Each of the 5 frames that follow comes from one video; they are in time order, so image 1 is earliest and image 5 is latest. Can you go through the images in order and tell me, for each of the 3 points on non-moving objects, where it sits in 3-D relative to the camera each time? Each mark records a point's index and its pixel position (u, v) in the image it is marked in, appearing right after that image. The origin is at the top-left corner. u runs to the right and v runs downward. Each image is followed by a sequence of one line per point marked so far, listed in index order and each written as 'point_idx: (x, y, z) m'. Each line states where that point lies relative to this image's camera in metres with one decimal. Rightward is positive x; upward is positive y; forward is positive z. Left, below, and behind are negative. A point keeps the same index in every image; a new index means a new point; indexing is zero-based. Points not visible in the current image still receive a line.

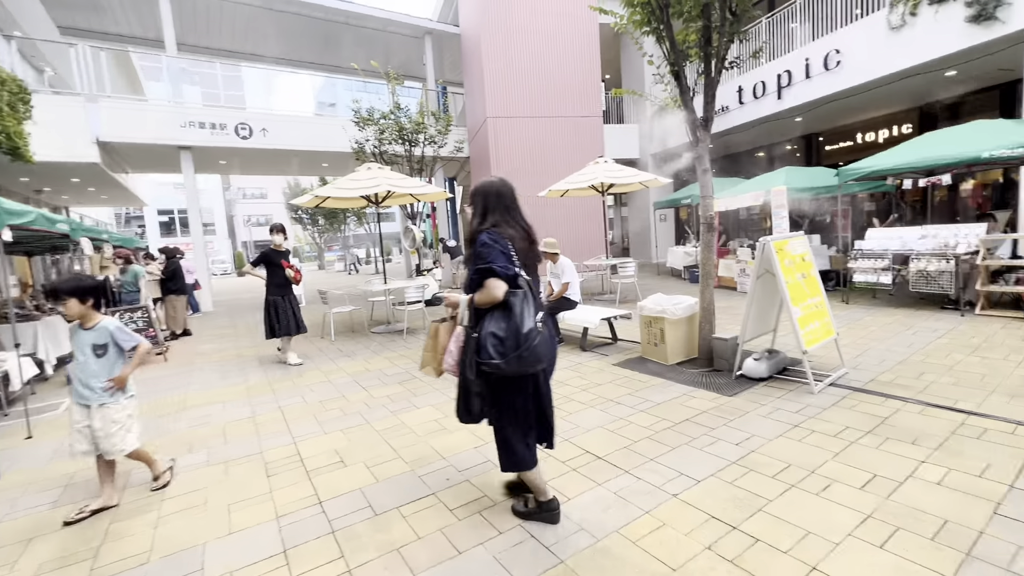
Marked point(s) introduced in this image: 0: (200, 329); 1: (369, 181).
0: (-6.9, -0.9, +9.9) m
1: (-2.5, +1.9, +7.9) m
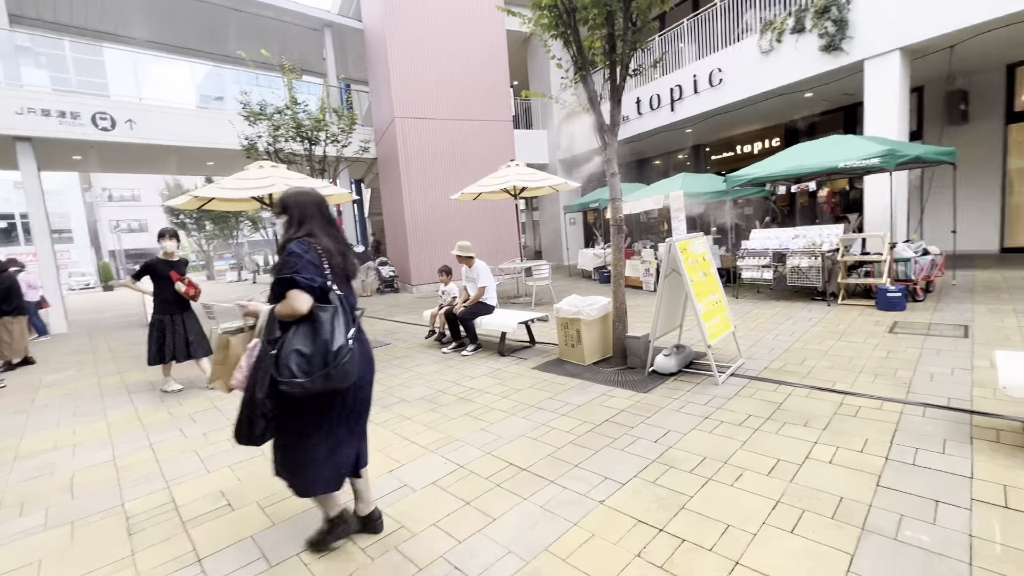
0: (-8.5, -1.2, +8.3) m
1: (-4.0, +1.7, +7.1) m
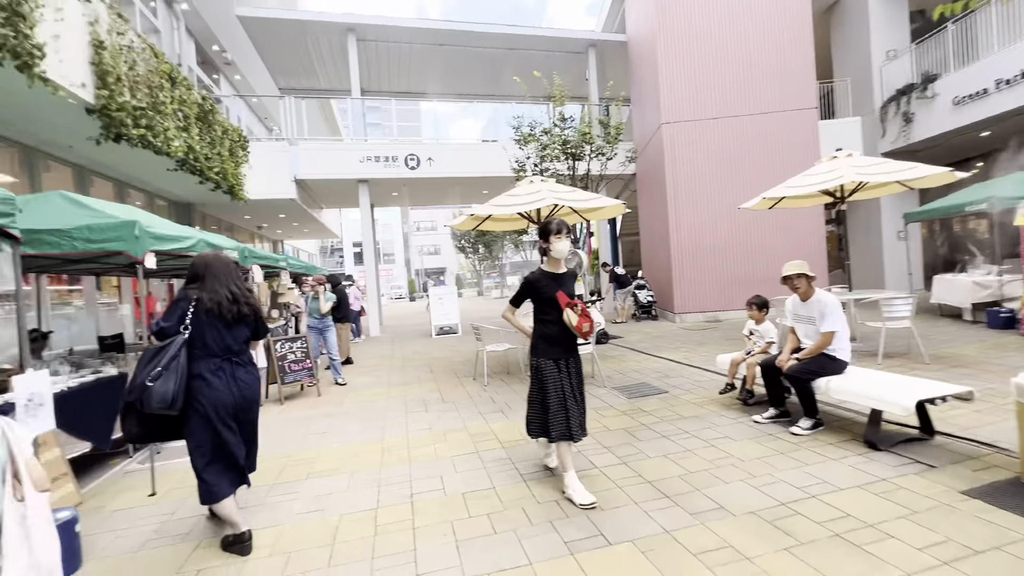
0: (-3.3, -1.5, +9.8) m
1: (+0.3, +1.4, +6.6) m
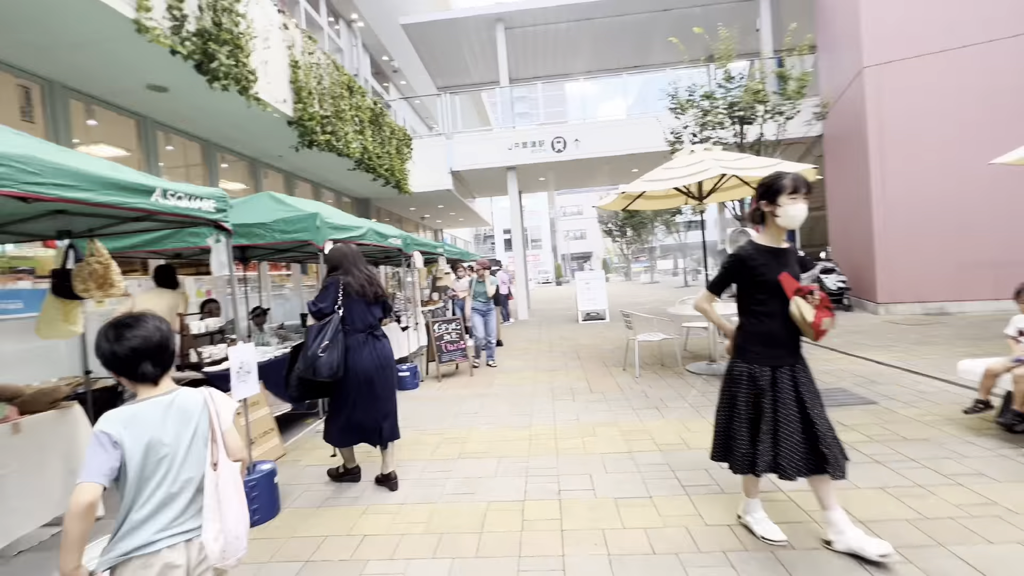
0: (0.0, -1.2, +10.1) m
1: (+2.3, +1.6, +5.8) m
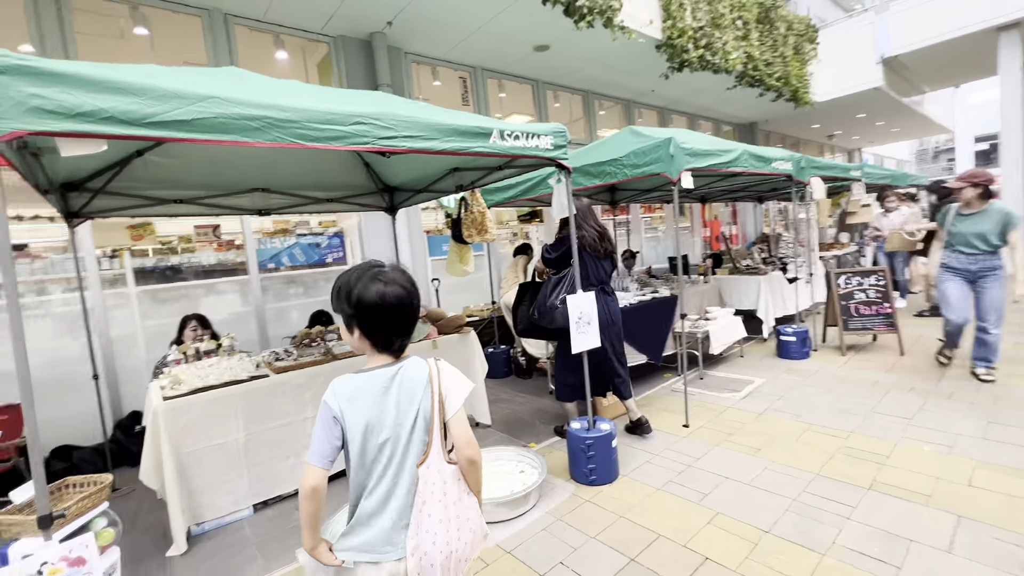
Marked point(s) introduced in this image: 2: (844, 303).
0: (+6.8, -0.2, +6.4) m
1: (+5.3, +1.9, +1.5) m
2: (+3.7, -0.2, +5.0) m
